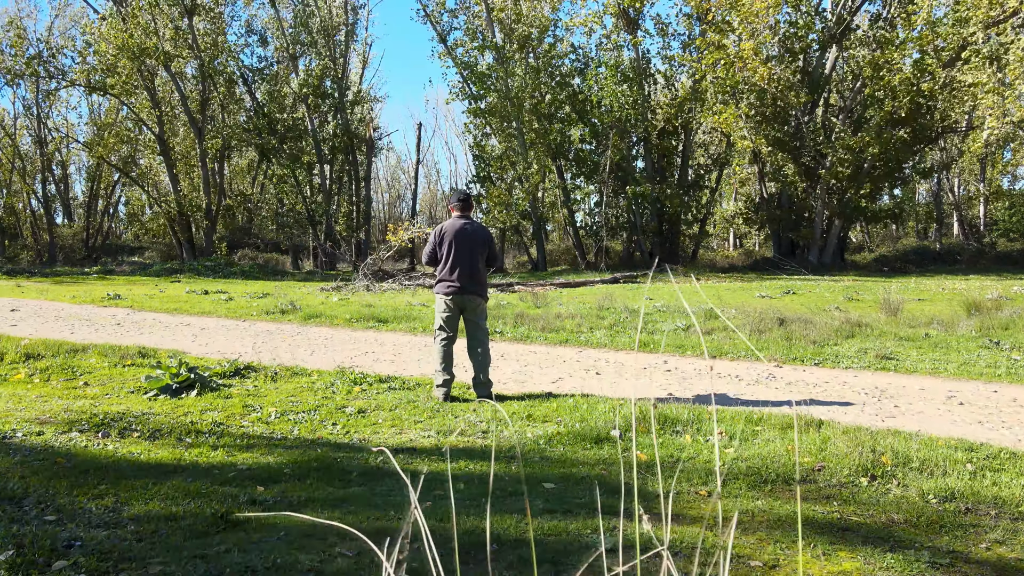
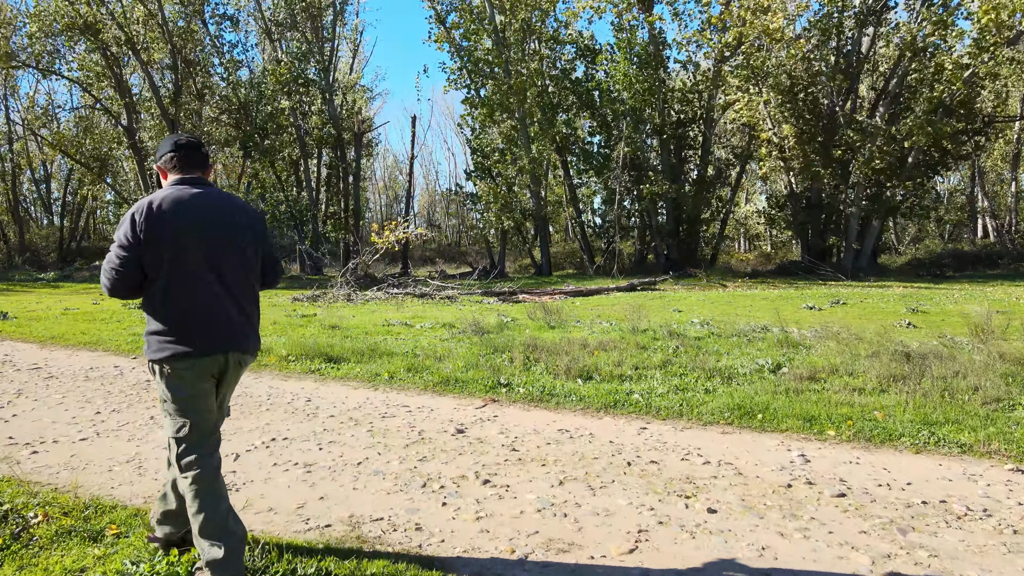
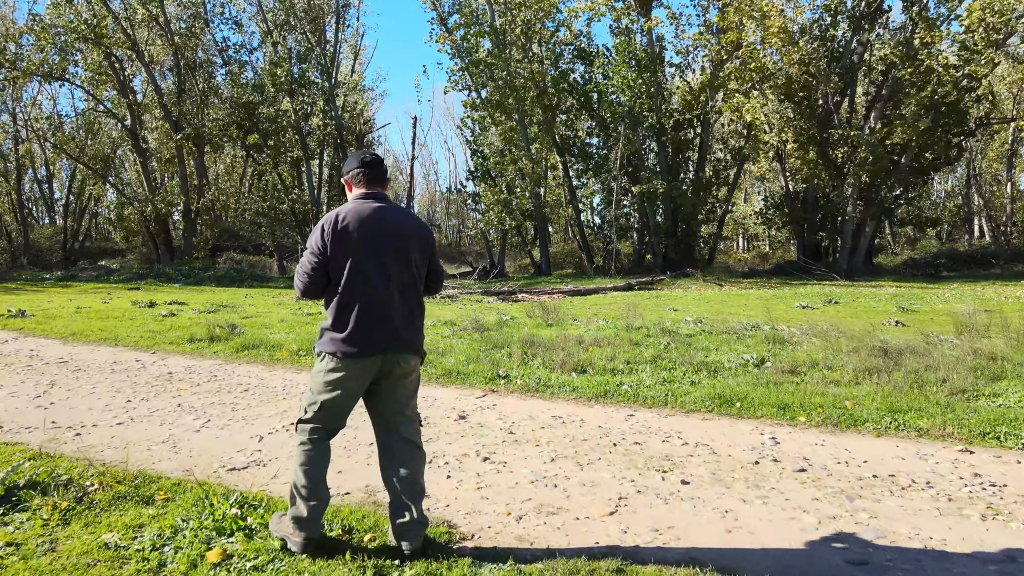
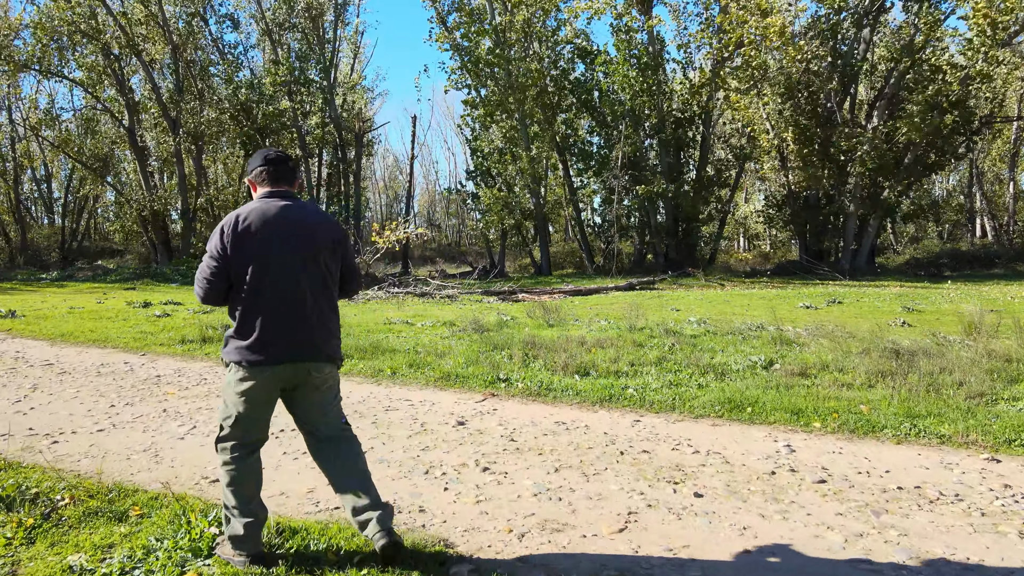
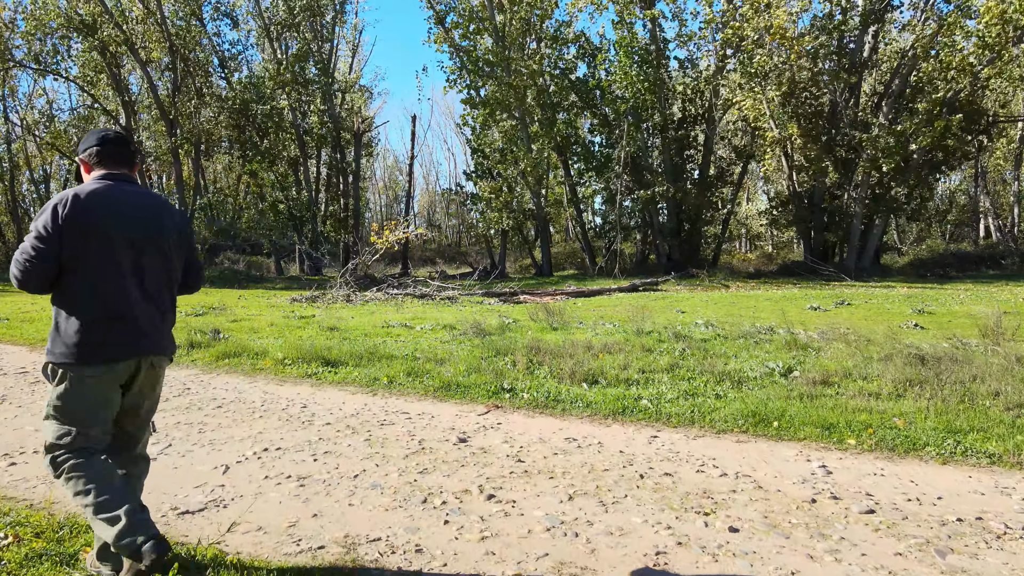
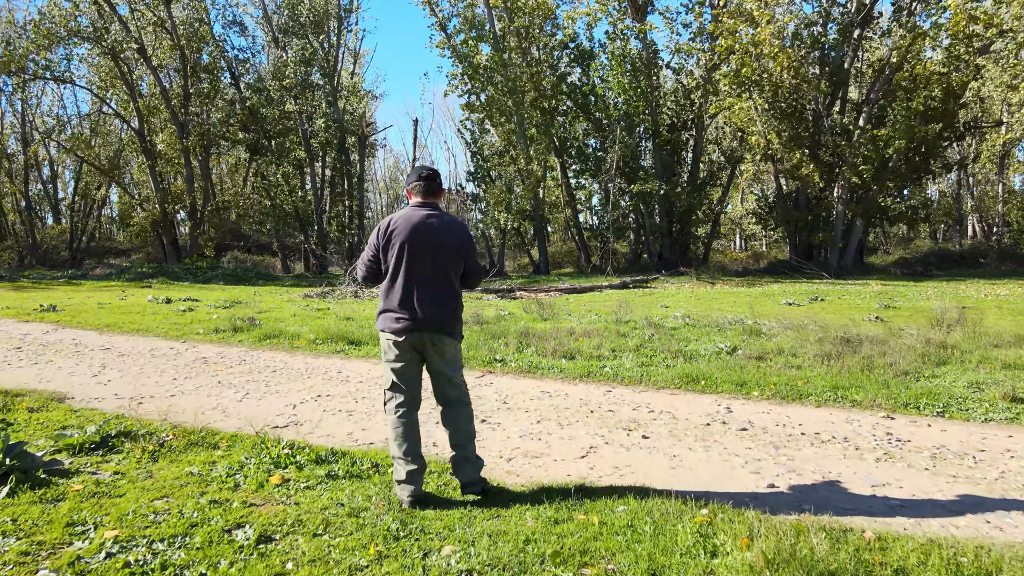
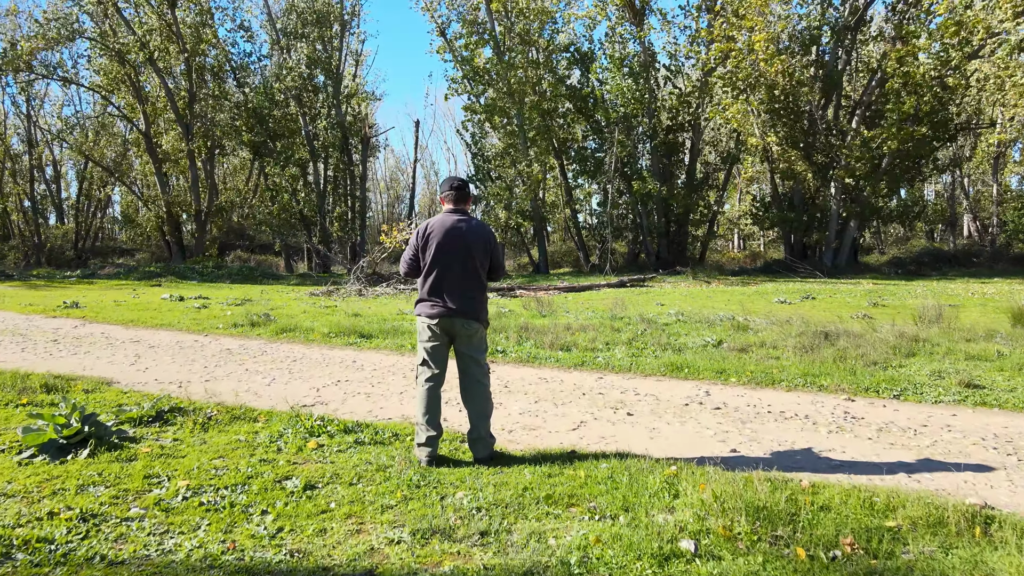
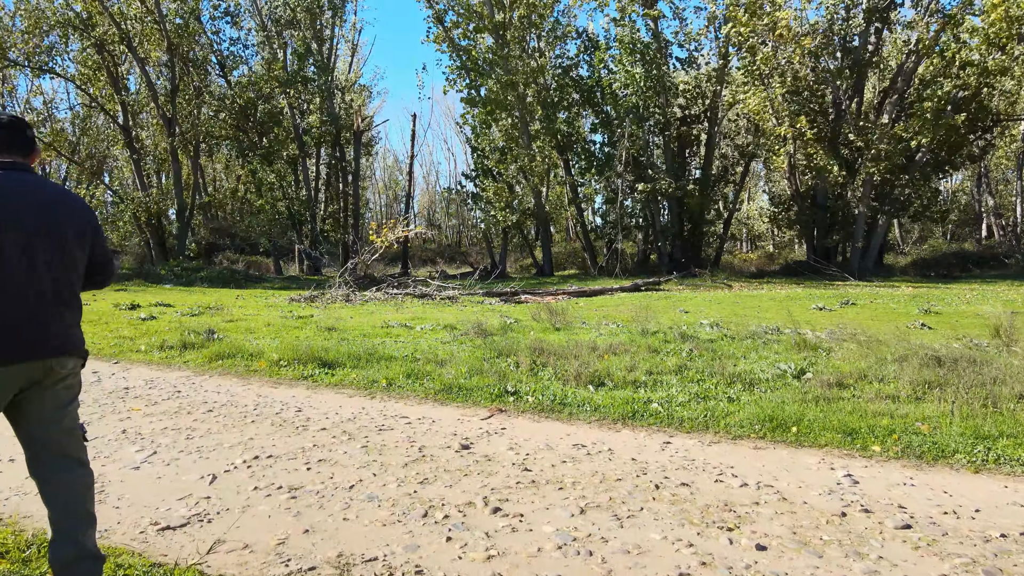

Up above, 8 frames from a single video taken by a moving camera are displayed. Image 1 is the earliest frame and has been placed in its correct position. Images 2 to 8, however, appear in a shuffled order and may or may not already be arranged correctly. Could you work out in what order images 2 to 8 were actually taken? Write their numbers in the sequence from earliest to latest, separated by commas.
7, 6, 3, 4, 2, 5, 8
